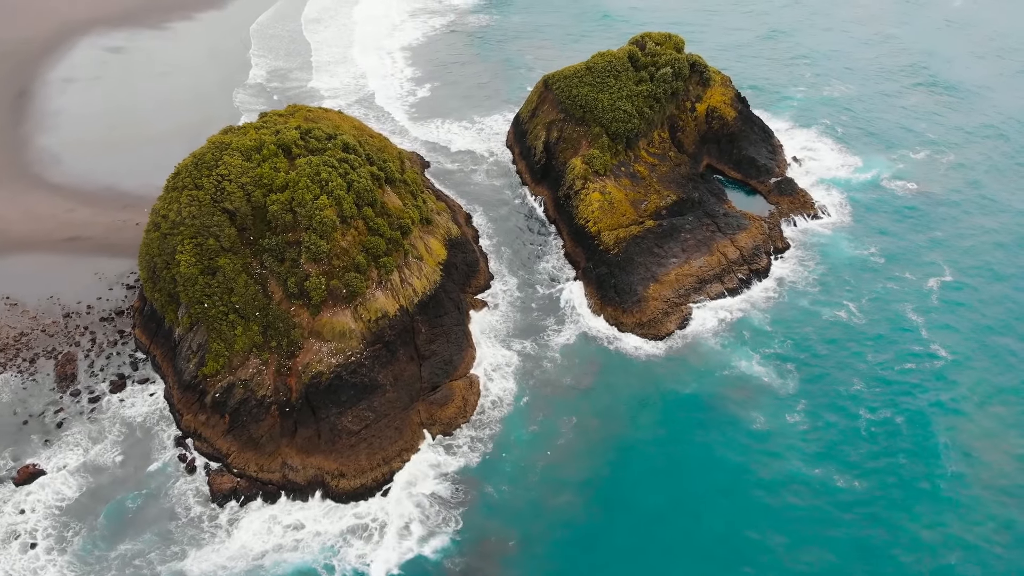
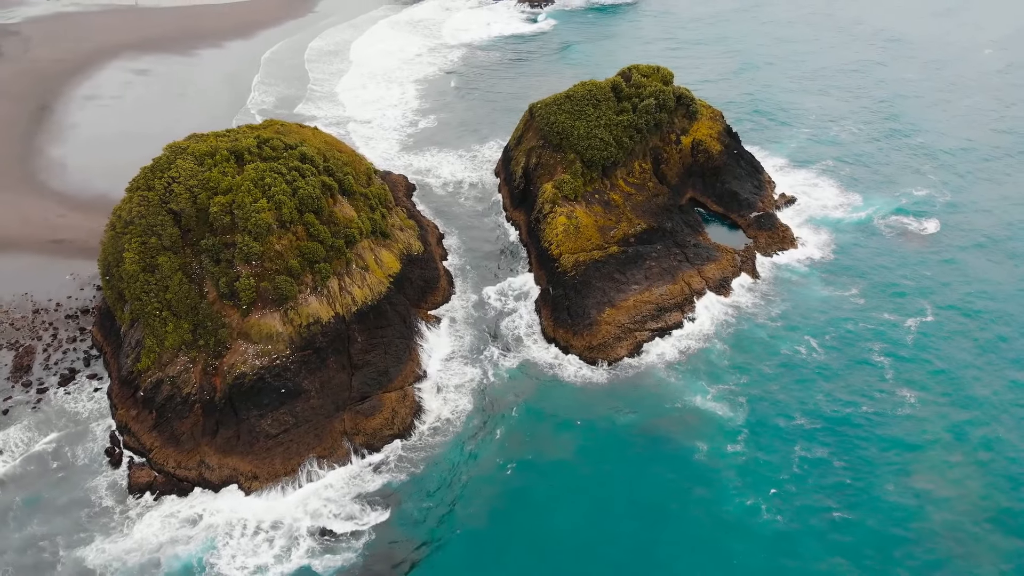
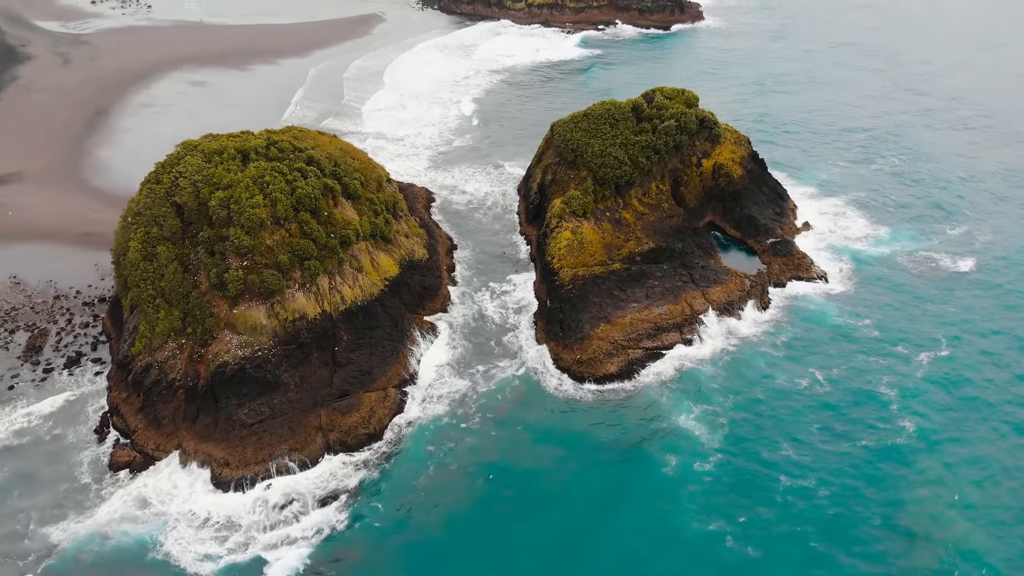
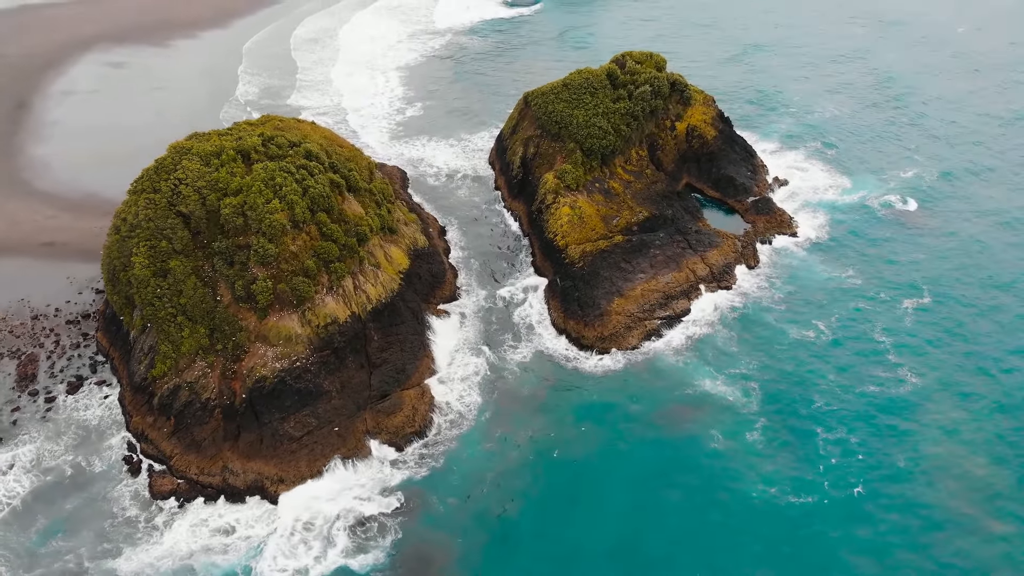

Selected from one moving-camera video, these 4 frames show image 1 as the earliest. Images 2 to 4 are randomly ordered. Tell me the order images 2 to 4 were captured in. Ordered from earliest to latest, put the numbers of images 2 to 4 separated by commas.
4, 2, 3
